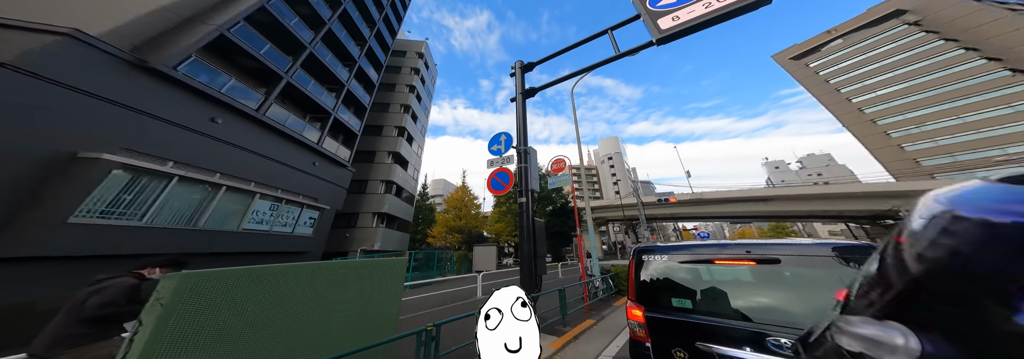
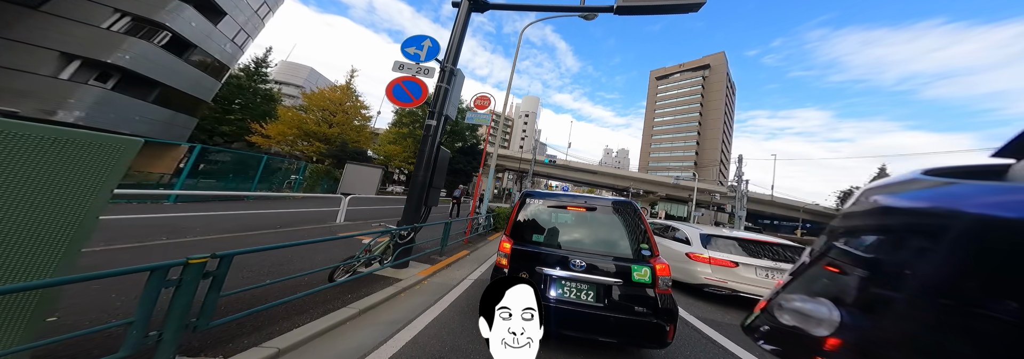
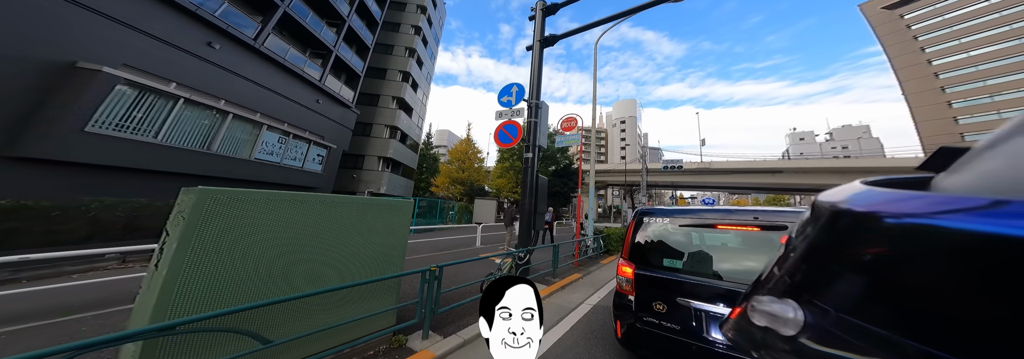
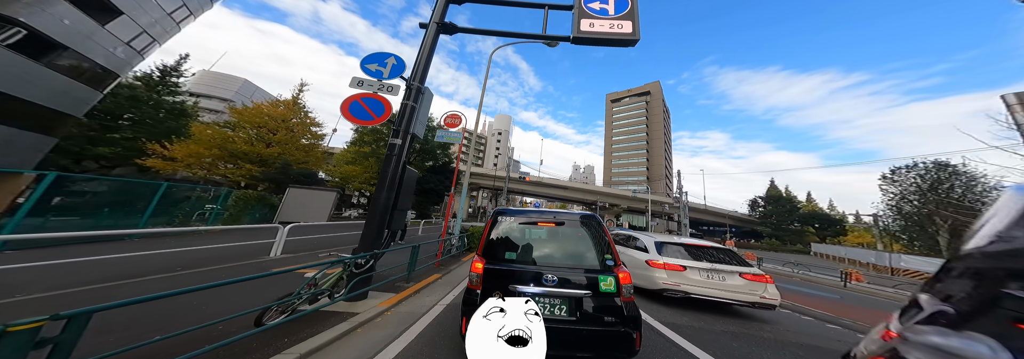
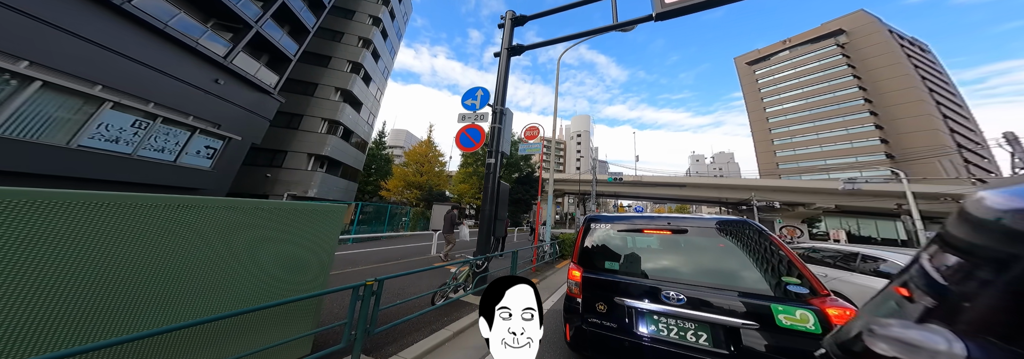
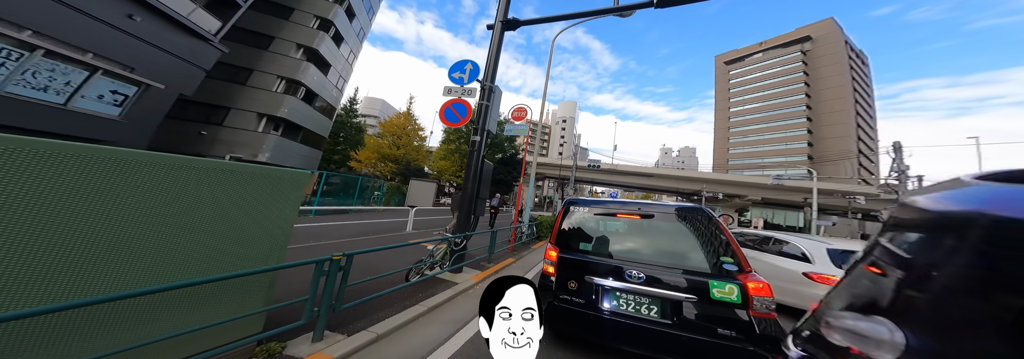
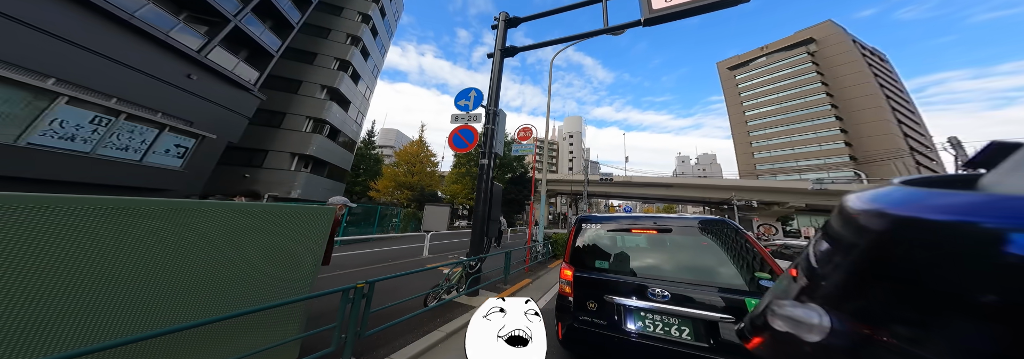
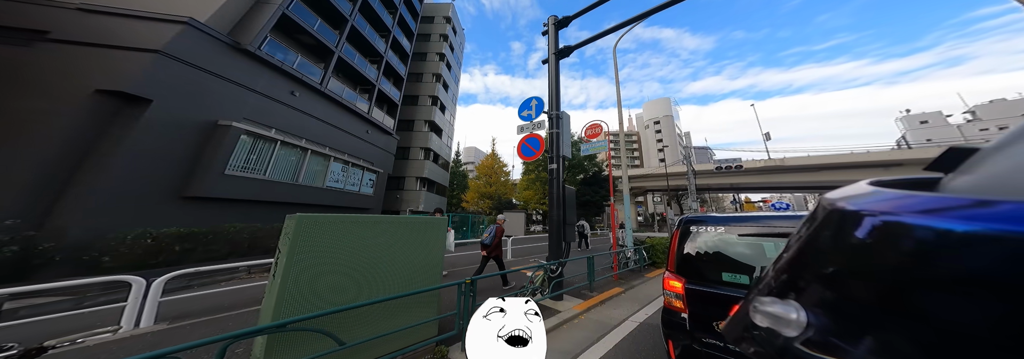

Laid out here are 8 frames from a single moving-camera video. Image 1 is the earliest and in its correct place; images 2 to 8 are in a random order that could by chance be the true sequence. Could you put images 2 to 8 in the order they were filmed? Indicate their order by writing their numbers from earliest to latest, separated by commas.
4, 7, 8, 5, 3, 6, 2
